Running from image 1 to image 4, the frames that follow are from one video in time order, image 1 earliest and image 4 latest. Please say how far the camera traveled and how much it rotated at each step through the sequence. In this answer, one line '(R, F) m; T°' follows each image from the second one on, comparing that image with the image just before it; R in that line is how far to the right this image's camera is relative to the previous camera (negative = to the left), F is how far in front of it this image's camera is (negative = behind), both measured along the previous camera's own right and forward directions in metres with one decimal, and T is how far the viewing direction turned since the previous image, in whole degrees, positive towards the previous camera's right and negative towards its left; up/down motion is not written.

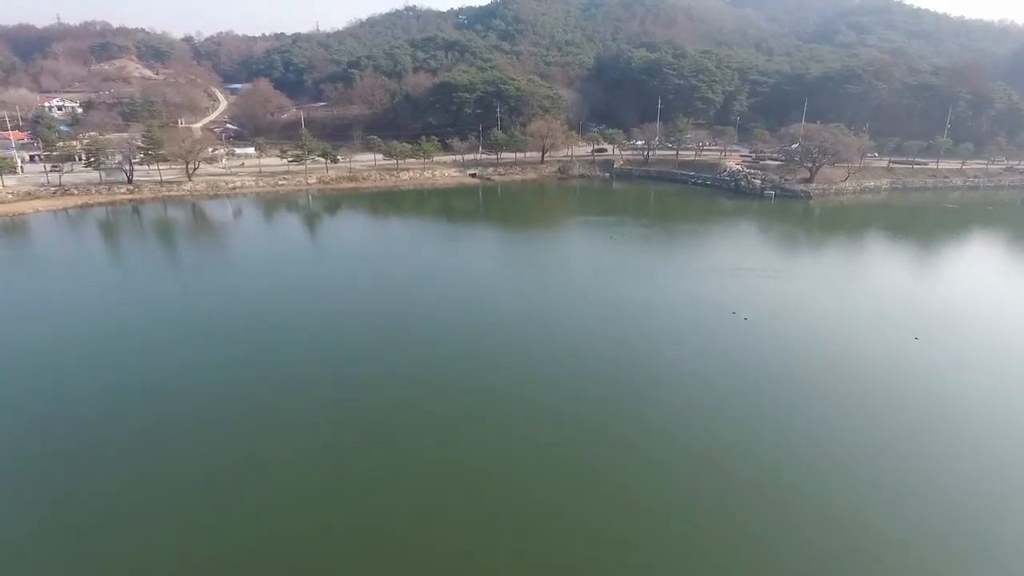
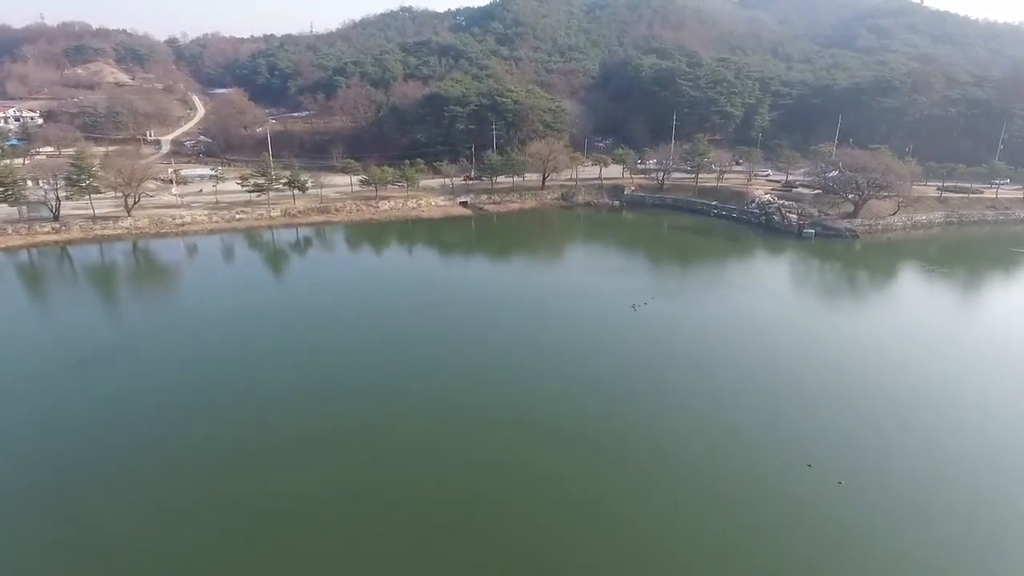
(+0.2, +3.3) m; 0°
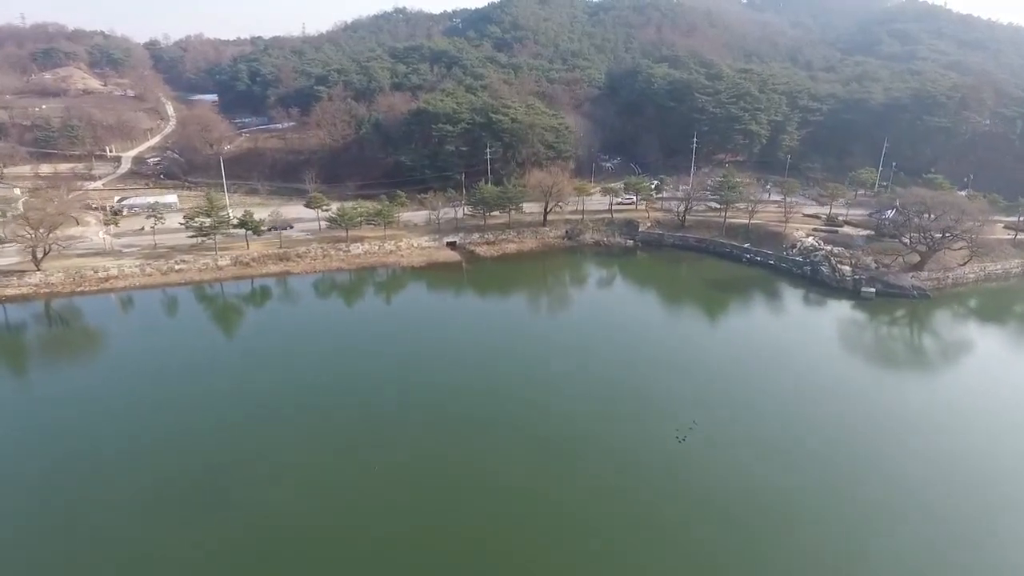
(+0.1, +3.4) m; 0°
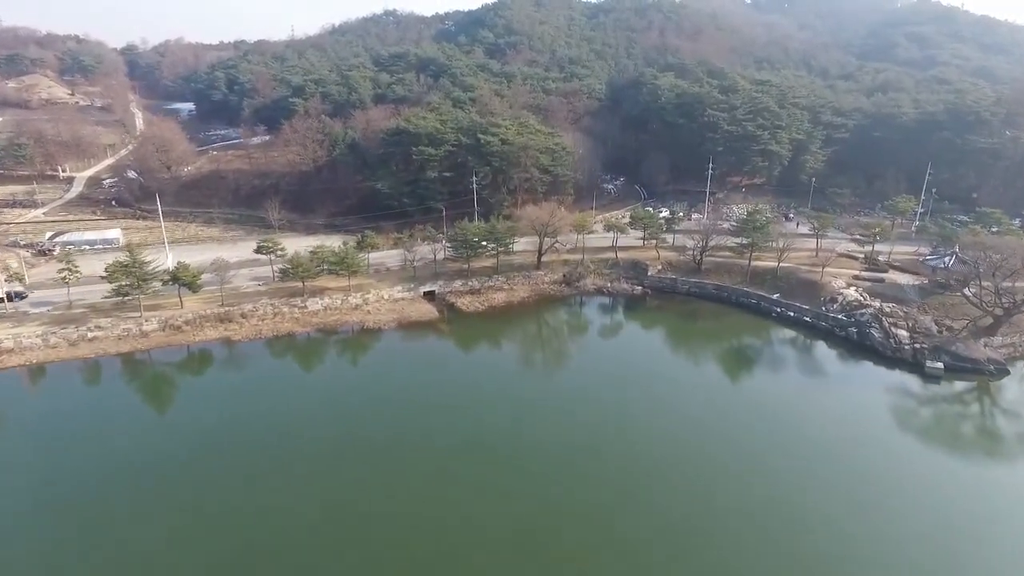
(+0.3, +3.0) m; 0°
